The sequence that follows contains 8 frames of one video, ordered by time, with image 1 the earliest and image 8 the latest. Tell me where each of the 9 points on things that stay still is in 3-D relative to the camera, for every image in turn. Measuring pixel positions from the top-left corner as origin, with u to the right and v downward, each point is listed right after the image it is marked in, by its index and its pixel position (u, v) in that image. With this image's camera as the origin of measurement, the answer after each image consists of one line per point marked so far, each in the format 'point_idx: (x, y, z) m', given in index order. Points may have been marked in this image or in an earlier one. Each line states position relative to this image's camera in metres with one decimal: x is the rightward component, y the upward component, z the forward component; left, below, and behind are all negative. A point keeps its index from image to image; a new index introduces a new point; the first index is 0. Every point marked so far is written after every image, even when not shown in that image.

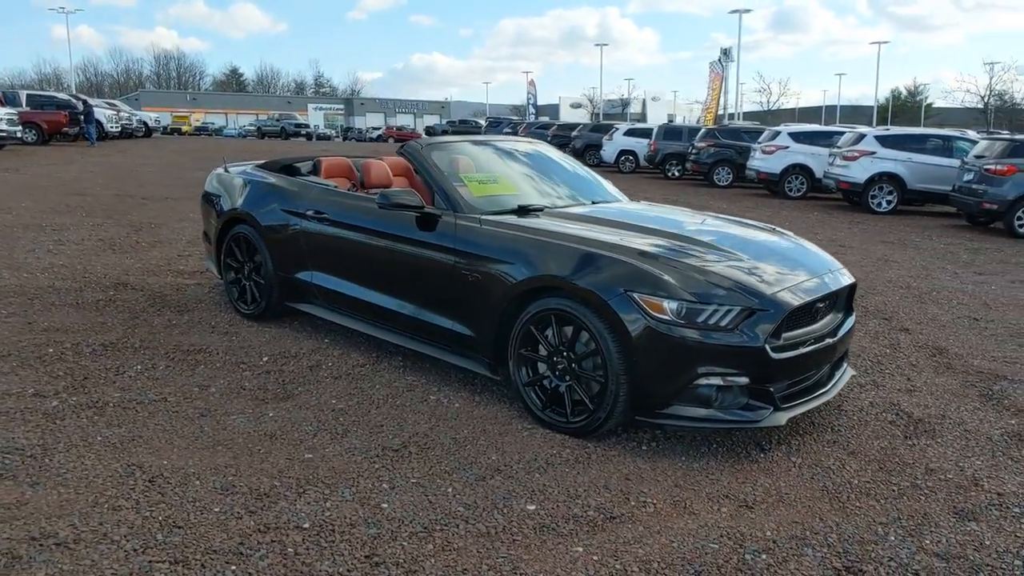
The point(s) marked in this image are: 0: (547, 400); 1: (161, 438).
0: (+0.2, -0.6, +3.9) m
1: (-1.7, -0.7, +3.7) m
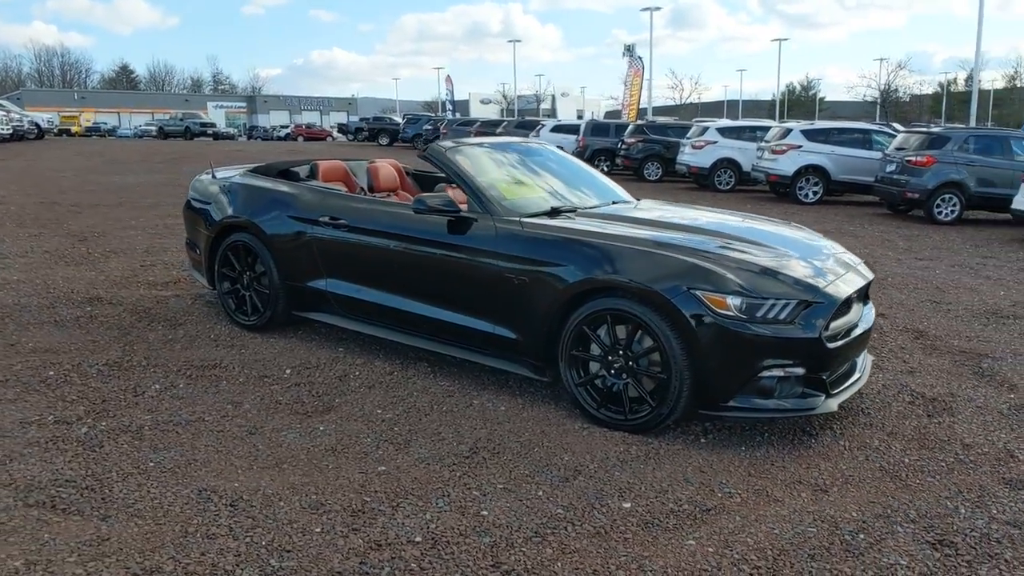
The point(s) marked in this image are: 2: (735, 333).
0: (+0.5, -0.6, +4.0) m
1: (-1.4, -0.8, +3.6) m
2: (+1.1, -0.2, +3.6) m
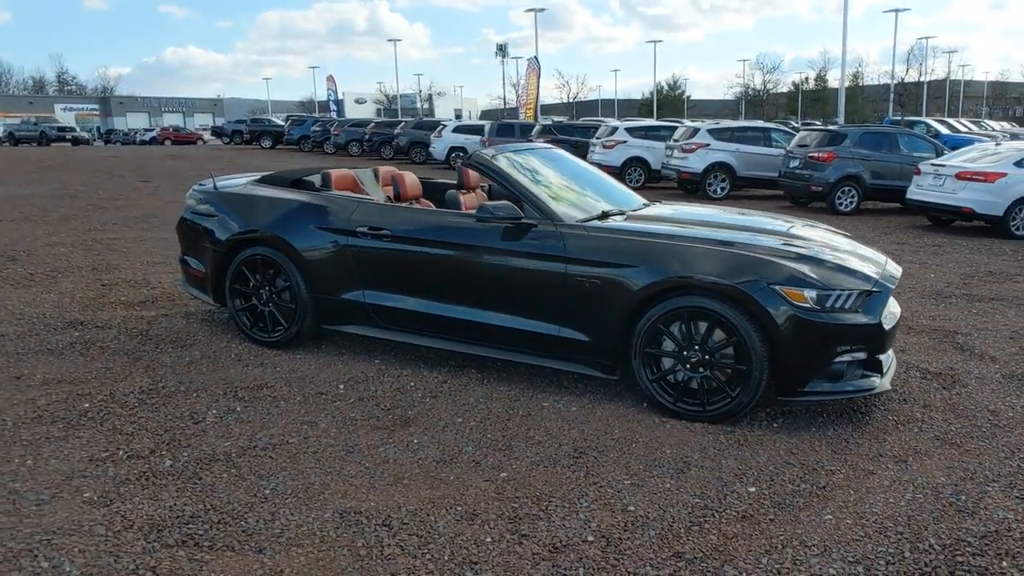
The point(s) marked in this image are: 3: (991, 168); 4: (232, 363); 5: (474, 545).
0: (+0.9, -0.6, +4.2) m
1: (-0.8, -0.9, +3.5) m
2: (+1.5, -0.2, +3.9) m
3: (+7.2, +1.8, +11.6) m
4: (-1.9, -0.5, +5.2) m
5: (-0.1, -1.0, +3.0) m
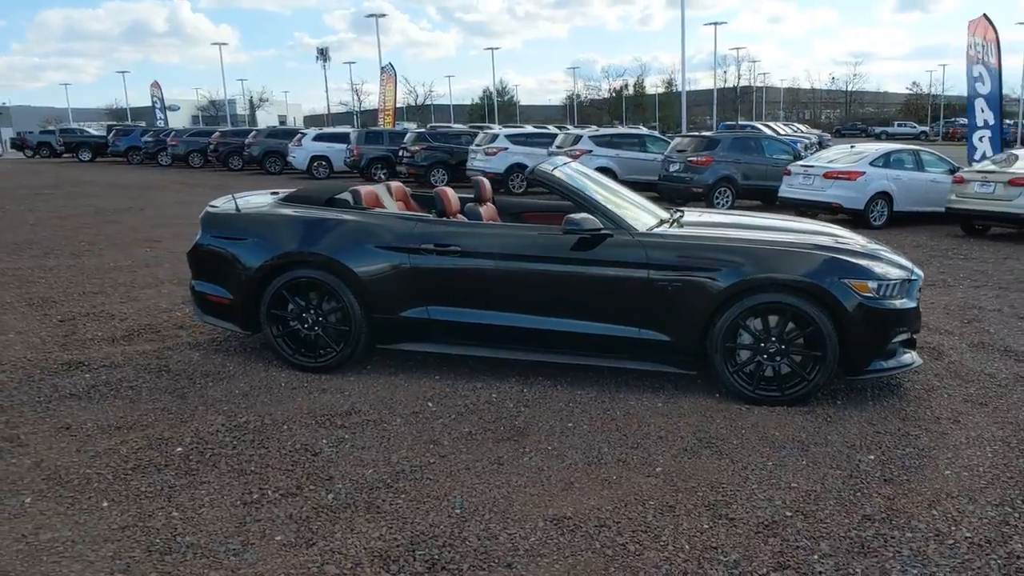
0: (+1.5, -0.6, +4.7) m
1: (0.0, -1.0, +3.6) m
2: (+2.2, -0.1, +4.6) m
3: (+5.9, +2.1, +13.3) m
4: (-1.4, -0.7, +5.0) m
5: (+0.8, -1.0, +3.2) m
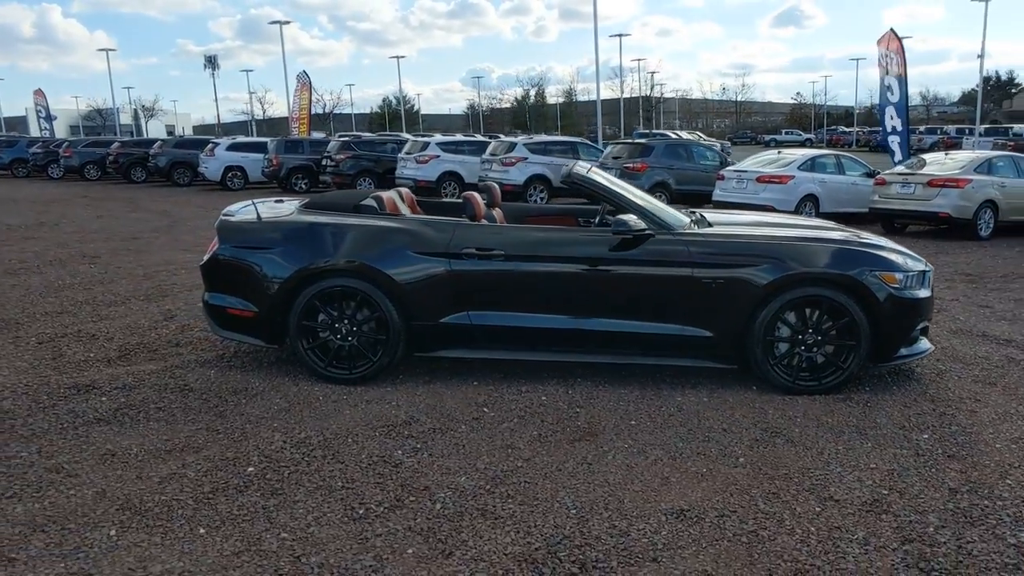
0: (+1.8, -0.5, +4.9) m
1: (+0.5, -1.0, +3.7) m
2: (+2.5, -0.1, +4.9) m
3: (+4.9, +2.1, +14.0) m
4: (-1.1, -0.7, +4.8) m
5: (+1.3, -1.0, +3.4) m
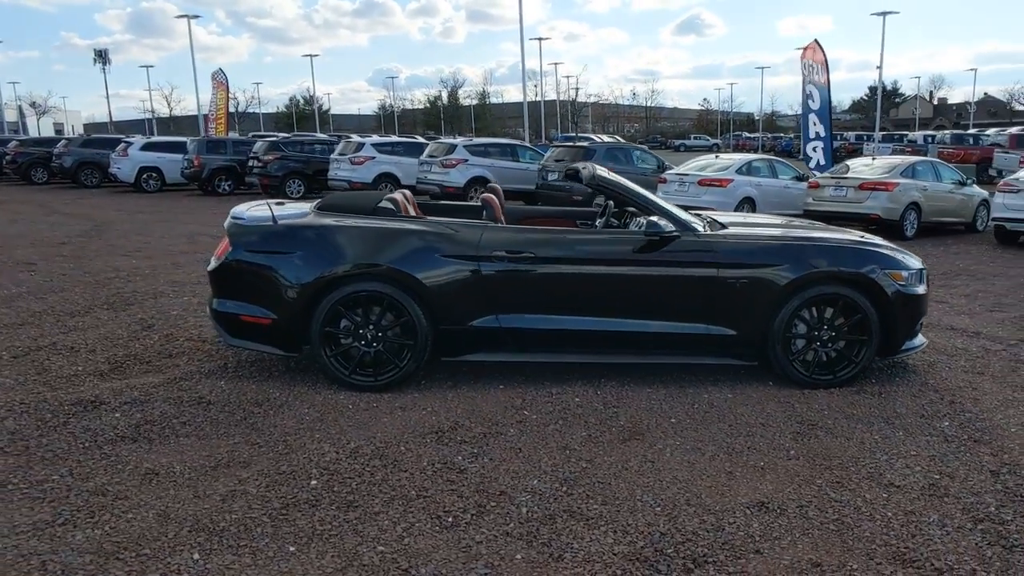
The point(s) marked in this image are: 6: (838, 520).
0: (+2.0, -0.5, +5.1) m
1: (+0.9, -1.0, +3.7) m
2: (+2.7, -0.1, +5.2) m
3: (+4.0, +2.1, +14.6) m
4: (-0.9, -0.8, +4.7) m
5: (+1.7, -1.0, +3.5) m
6: (+1.4, -1.0, +3.4) m
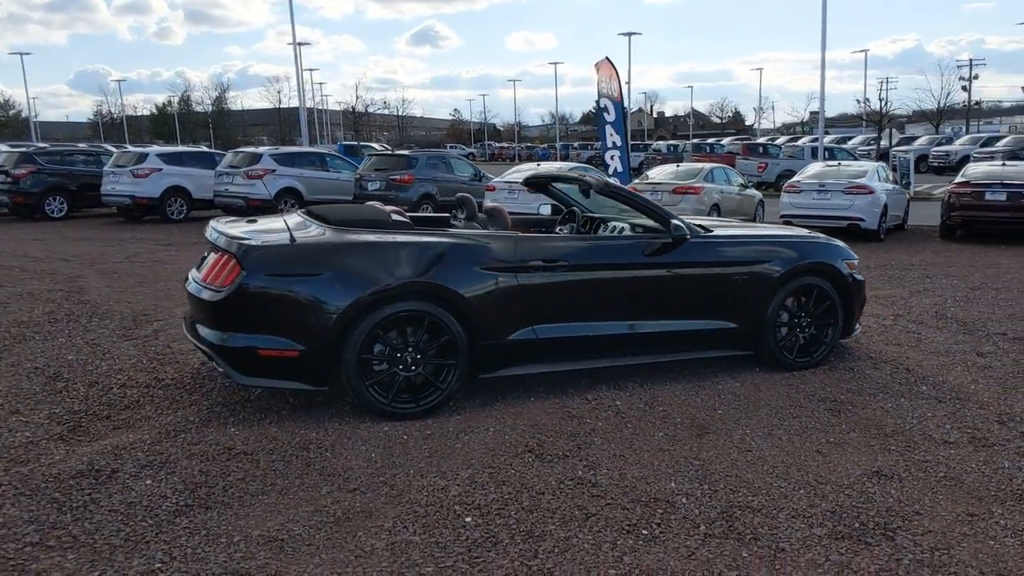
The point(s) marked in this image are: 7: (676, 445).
0: (+2.1, -0.5, +5.8) m
1: (+1.5, -0.9, +4.1) m
2: (+2.7, 0.0, +6.0) m
3: (+0.7, +2.1, +15.3) m
4: (-0.4, -0.9, +4.4) m
5: (+2.4, -0.9, +4.2) m
6: (+2.2, -1.0, +3.9) m
7: (+0.9, -0.9, +4.3) m
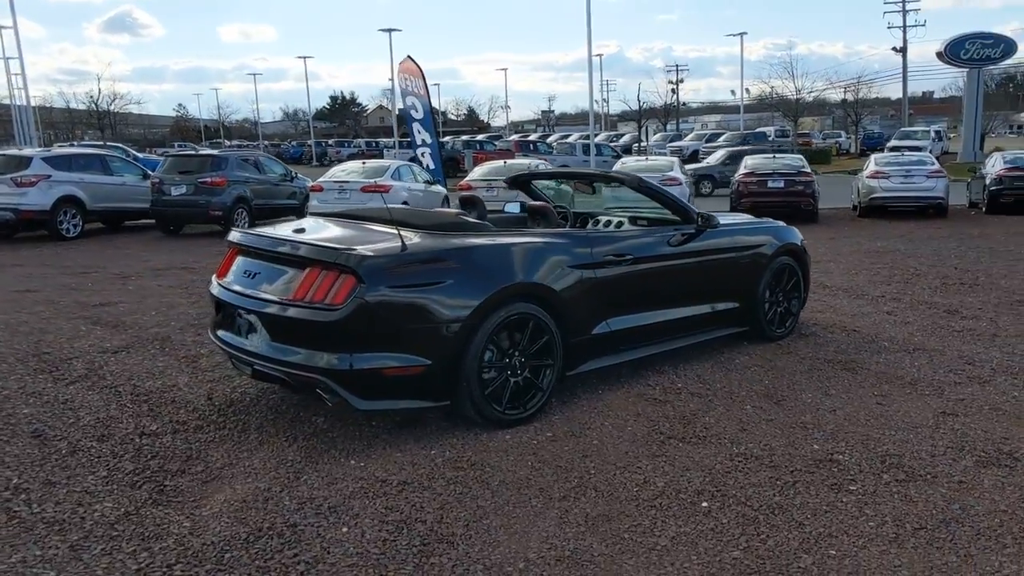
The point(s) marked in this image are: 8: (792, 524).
0: (+2.2, -0.3, +6.5) m
1: (+2.3, -0.8, +4.7) m
2: (+2.6, +0.3, +7.0) m
3: (-2.6, +2.1, +15.0) m
4: (+0.4, -0.9, +4.4) m
5: (+3.1, -0.7, +5.1) m
6: (+3.0, -0.8, +4.8) m
7: (+1.6, -0.8, +4.8) m
8: (+1.2, -1.0, +3.4) m
